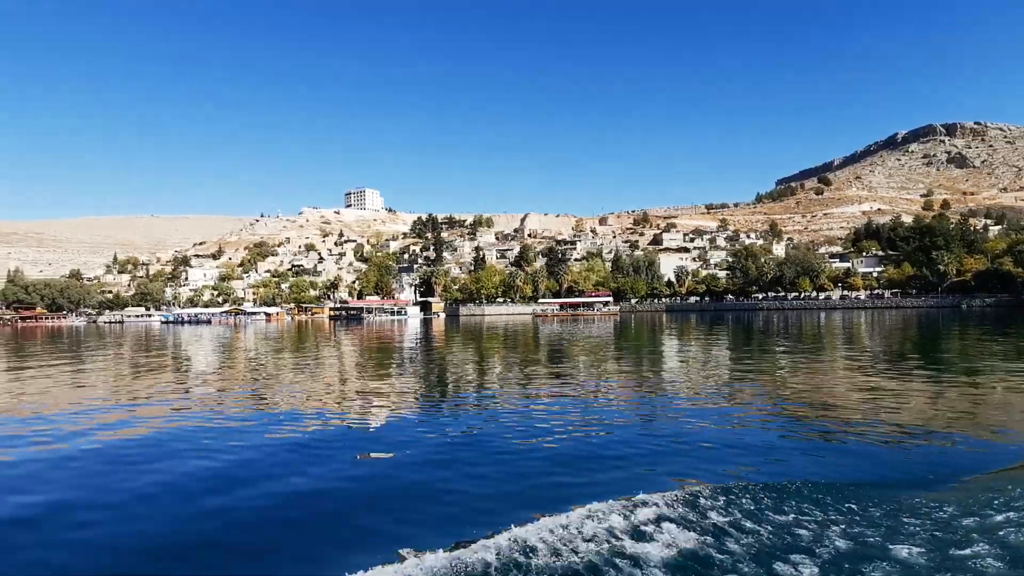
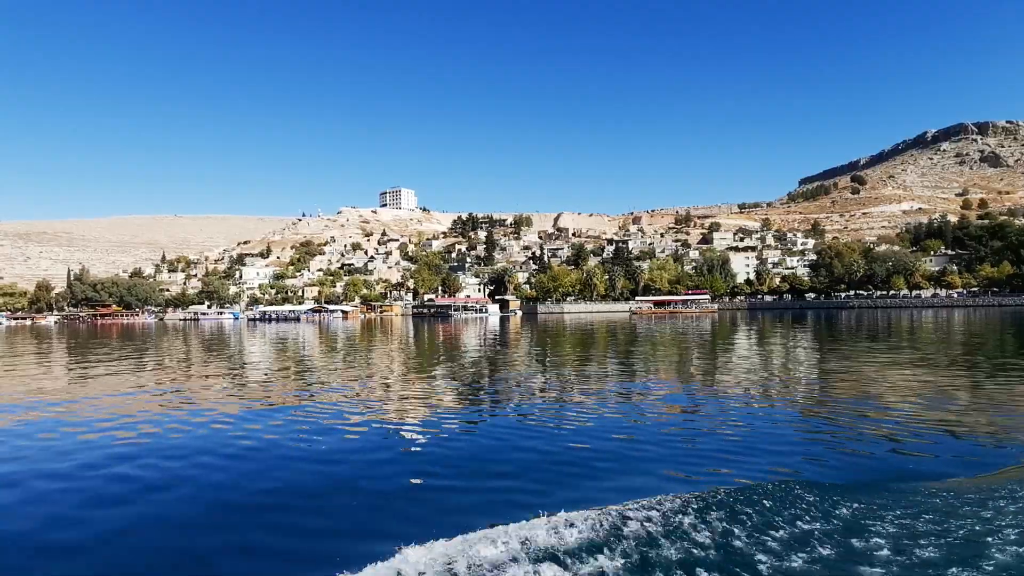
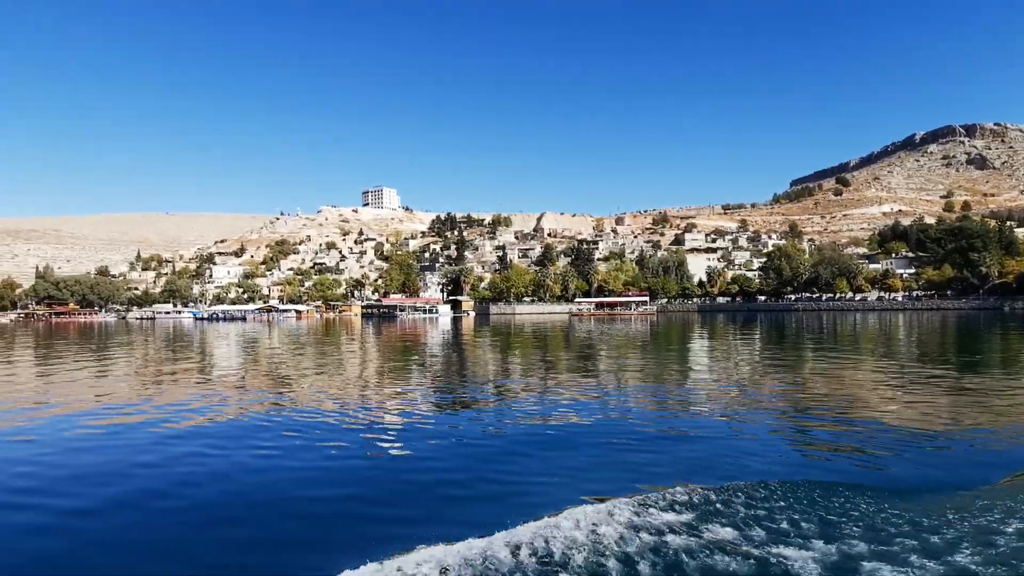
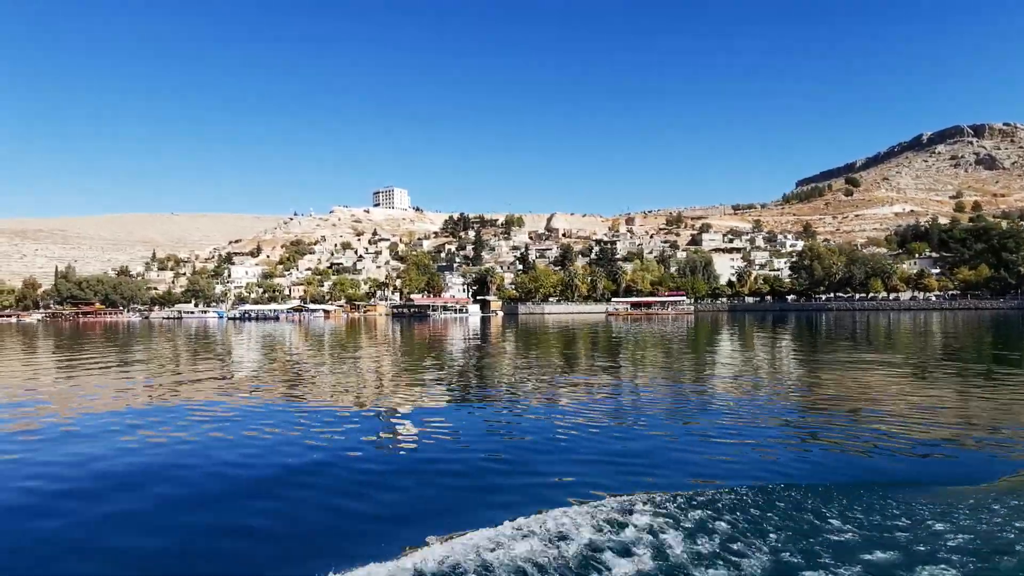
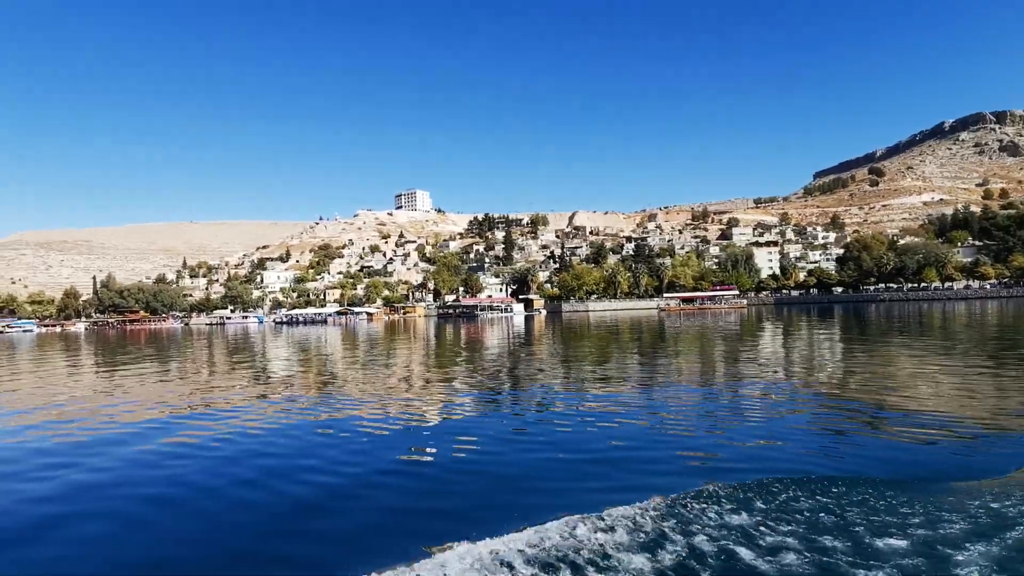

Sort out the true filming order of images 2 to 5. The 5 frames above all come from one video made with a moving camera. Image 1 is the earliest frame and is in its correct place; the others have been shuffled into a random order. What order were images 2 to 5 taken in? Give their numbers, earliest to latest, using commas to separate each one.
3, 4, 2, 5
